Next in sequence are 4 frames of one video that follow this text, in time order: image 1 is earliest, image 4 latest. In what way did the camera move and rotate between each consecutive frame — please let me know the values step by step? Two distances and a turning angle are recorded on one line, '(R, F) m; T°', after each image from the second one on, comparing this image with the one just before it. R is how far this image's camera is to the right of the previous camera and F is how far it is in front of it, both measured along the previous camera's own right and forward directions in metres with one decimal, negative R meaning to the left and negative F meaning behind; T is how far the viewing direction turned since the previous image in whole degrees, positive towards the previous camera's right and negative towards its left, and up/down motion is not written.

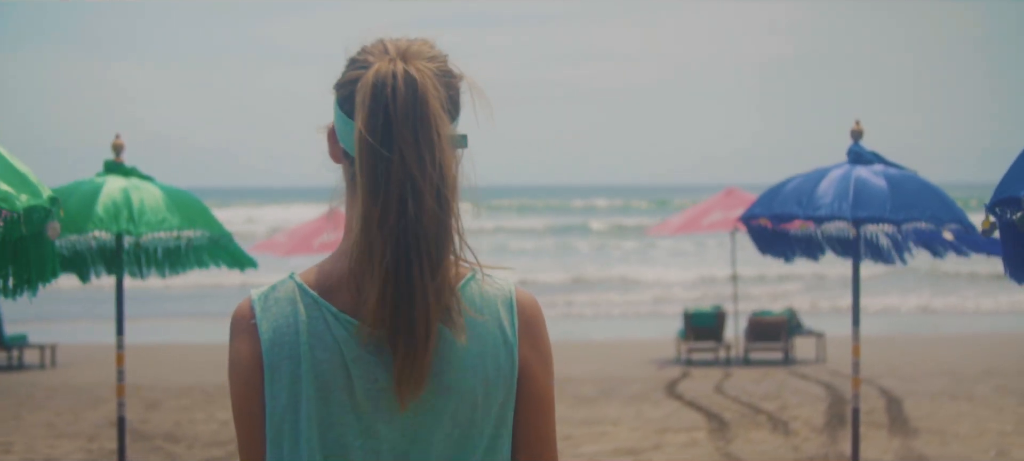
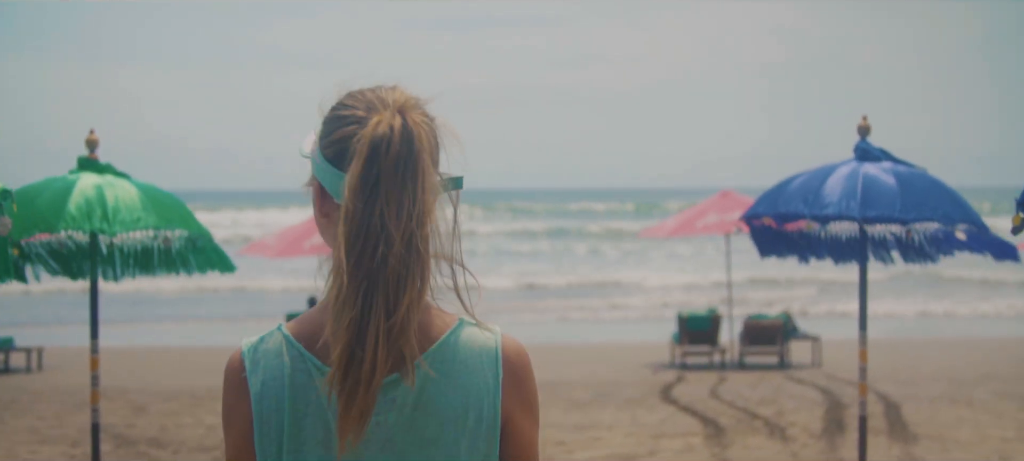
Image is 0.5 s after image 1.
(0.0, +0.2) m; 0°
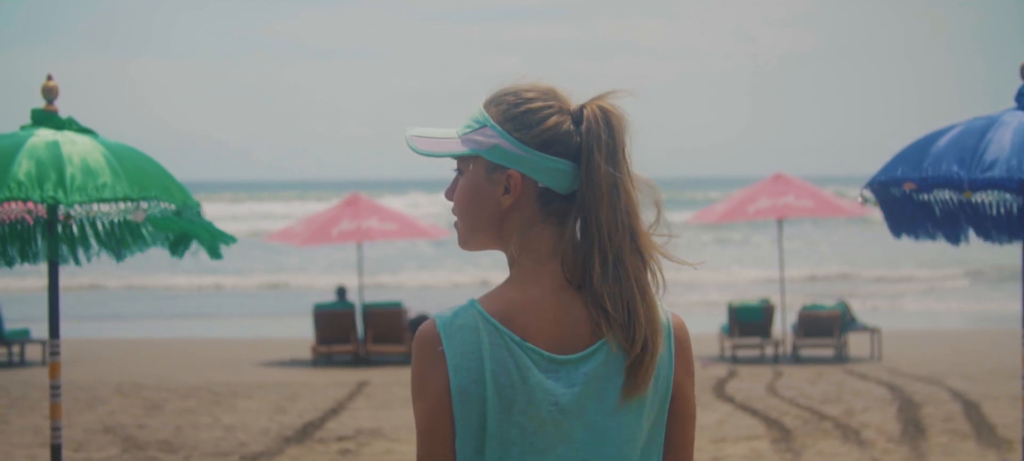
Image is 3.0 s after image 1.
(-0.1, +0.8) m; -2°
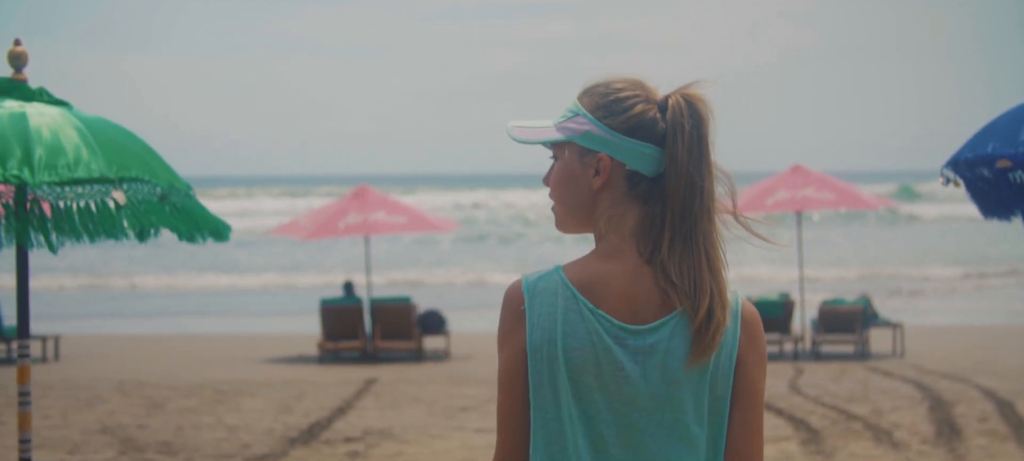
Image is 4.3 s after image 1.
(-0.1, +0.4) m; 0°
